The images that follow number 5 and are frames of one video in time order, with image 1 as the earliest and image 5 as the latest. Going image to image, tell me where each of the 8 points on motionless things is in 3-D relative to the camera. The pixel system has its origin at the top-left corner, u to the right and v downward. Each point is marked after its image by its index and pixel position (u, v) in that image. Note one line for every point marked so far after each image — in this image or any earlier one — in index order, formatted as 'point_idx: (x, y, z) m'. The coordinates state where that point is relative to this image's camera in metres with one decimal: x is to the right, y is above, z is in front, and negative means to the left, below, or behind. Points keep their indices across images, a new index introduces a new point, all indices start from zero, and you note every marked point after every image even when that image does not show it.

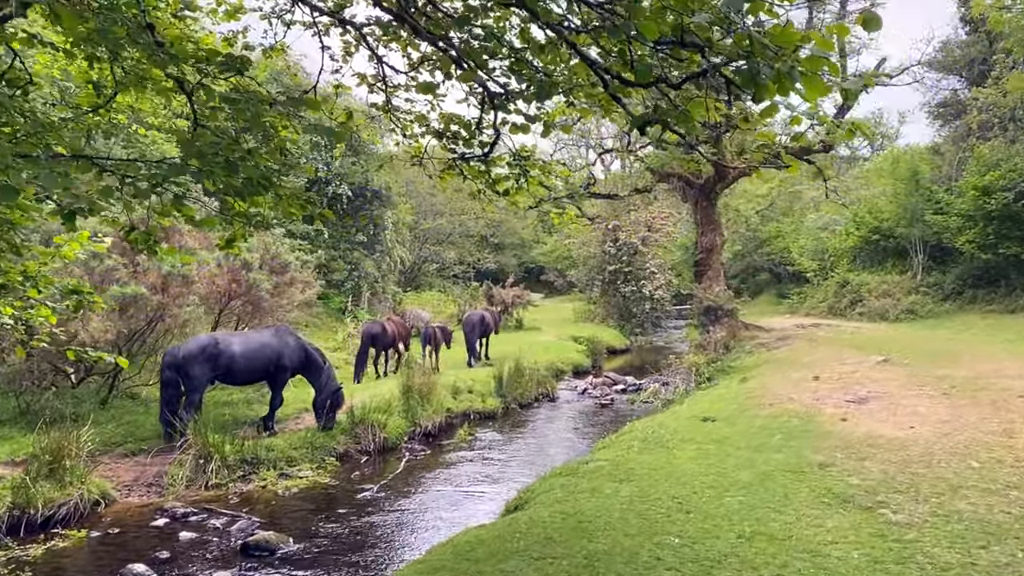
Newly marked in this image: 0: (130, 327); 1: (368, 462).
0: (-4.8, -0.5, +10.1) m
1: (-1.9, -2.3, +10.8) m
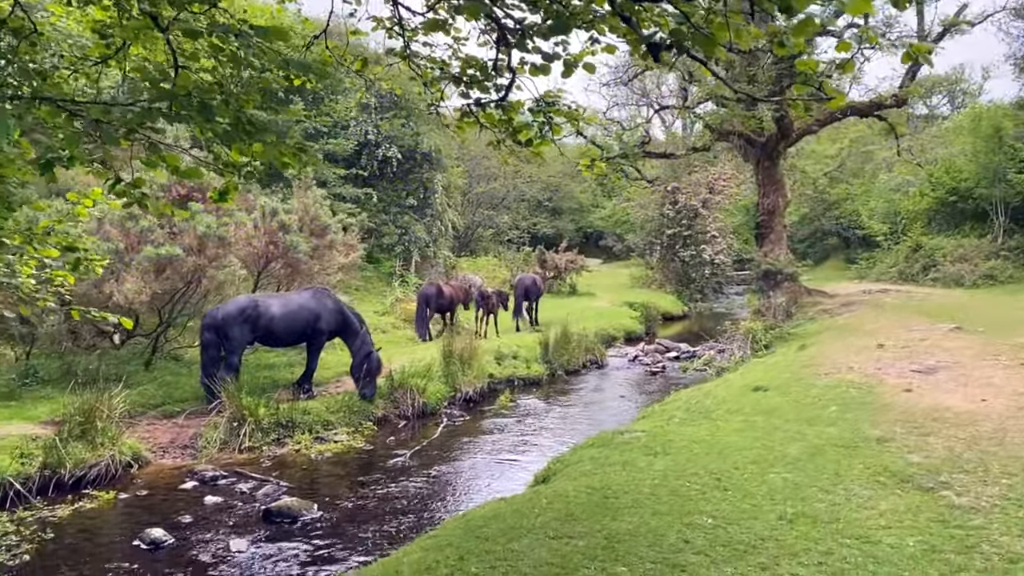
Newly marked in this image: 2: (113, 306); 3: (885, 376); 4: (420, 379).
0: (-4.3, 0.0, +10.1) m
1: (-1.4, -1.8, +10.6) m
2: (-4.8, -0.2, +9.7) m
3: (+4.6, -1.1, +9.9) m
4: (-1.3, -1.3, +11.6) m
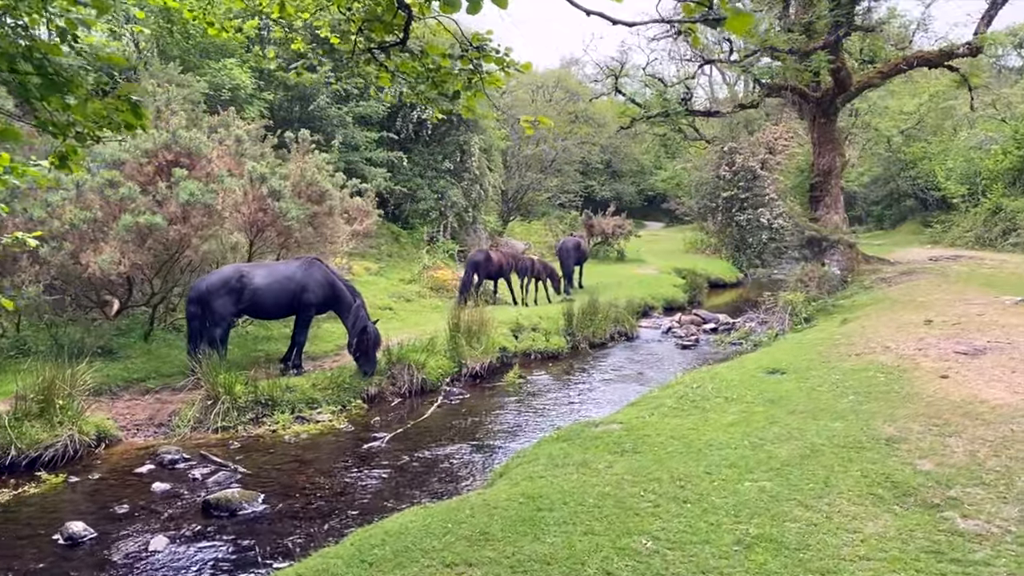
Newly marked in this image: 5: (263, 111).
0: (-4.4, +0.4, +9.7) m
1: (-1.4, -1.5, +10.0) m
2: (-4.9, +0.1, +9.4) m
3: (+4.5, -0.8, +8.8) m
4: (-1.2, -0.9, +11.0) m
5: (-5.8, +4.1, +18.7) m
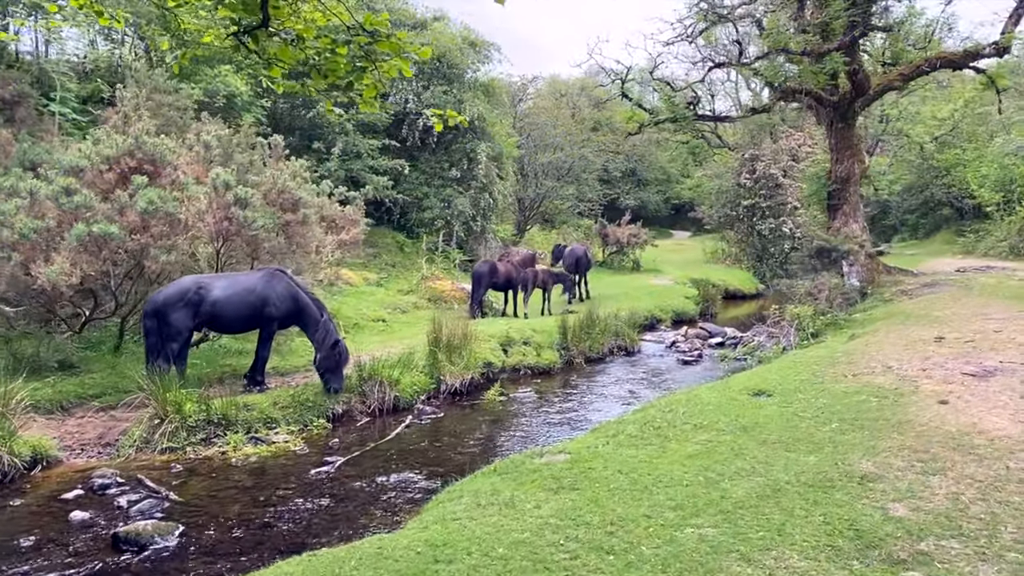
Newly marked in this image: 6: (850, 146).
0: (-4.7, +0.2, +9.3) m
1: (-1.7, -1.6, +9.5) m
2: (-5.2, 0.0, +9.0) m
3: (+4.1, -0.9, +8.1) m
4: (-1.5, -1.1, +10.5) m
5: (-5.7, +3.9, +18.4) m
6: (+8.0, +3.4, +19.1) m
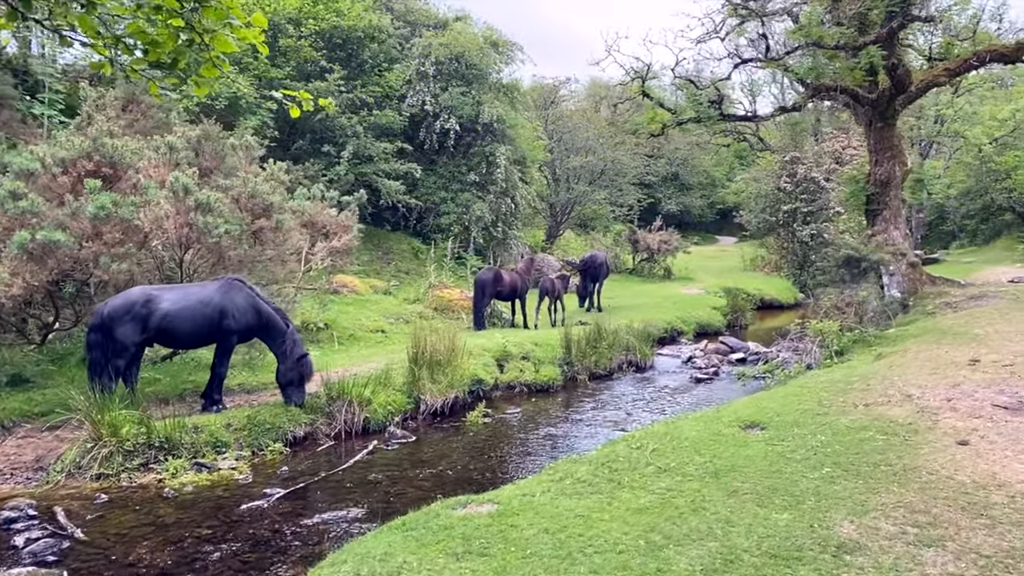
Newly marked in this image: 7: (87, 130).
0: (-4.9, +0.1, +8.8) m
1: (-2.0, -1.7, +8.7) m
2: (-5.5, -0.1, +8.5) m
3: (+3.8, -1.1, +7.0) m
4: (-1.7, -1.2, +9.8) m
5: (-5.4, +3.7, +18.0) m
6: (+8.3, +3.1, +17.8) m
7: (-5.1, +1.9, +9.7) m
